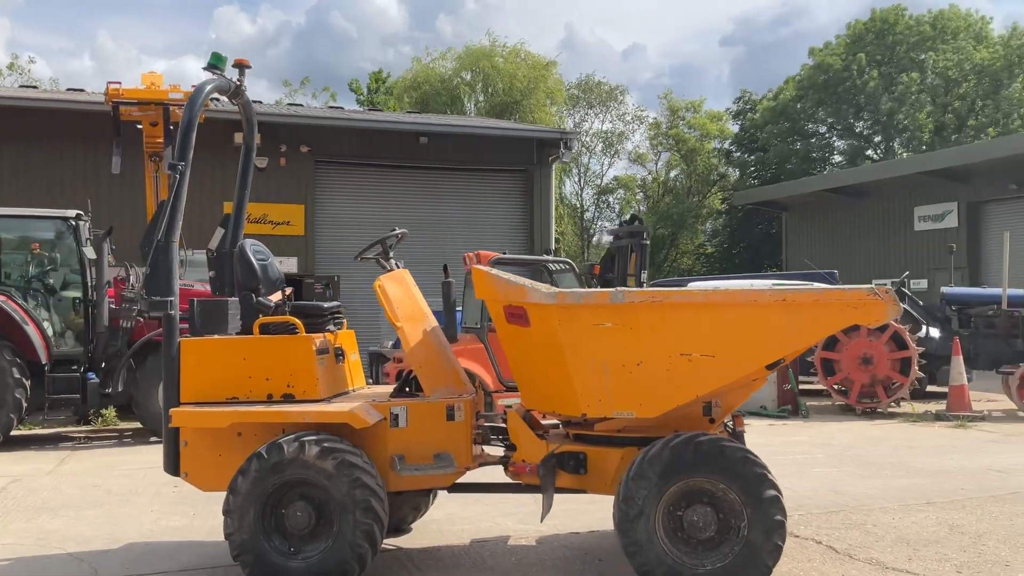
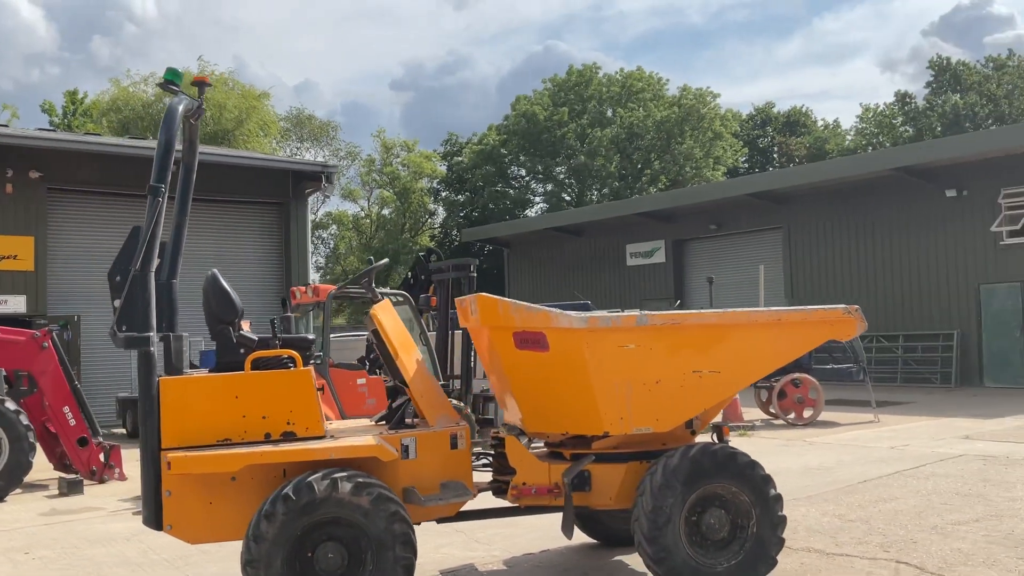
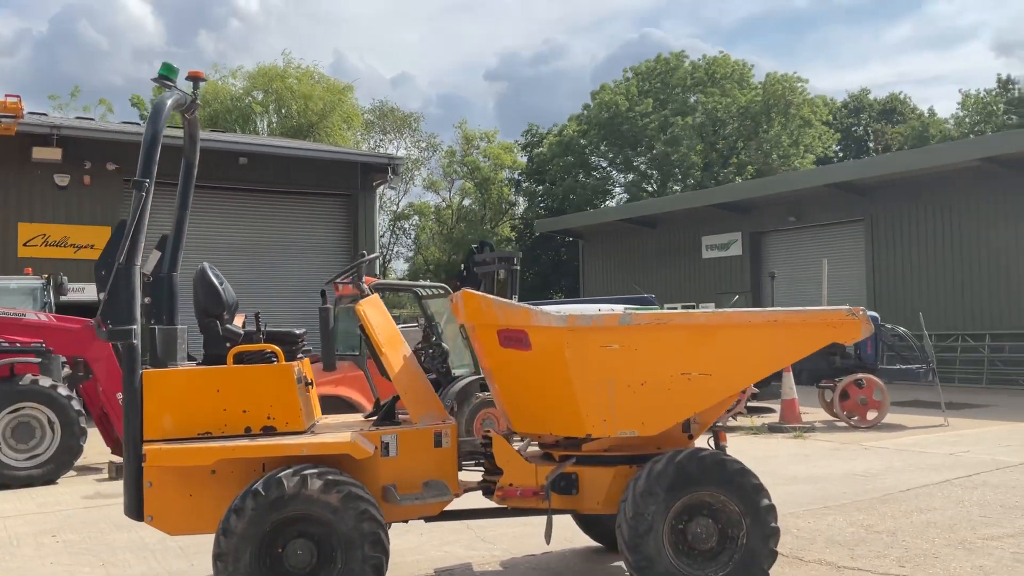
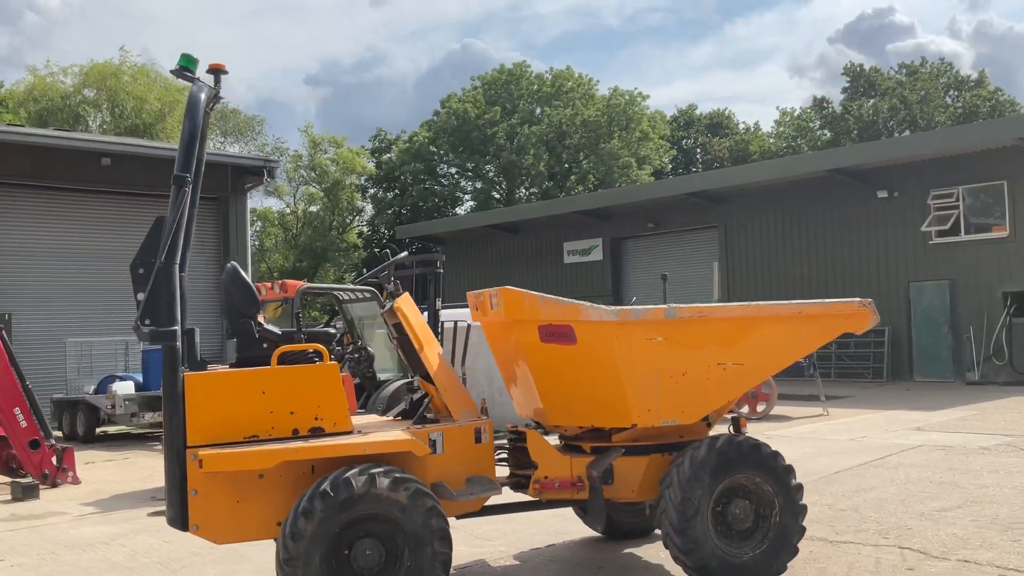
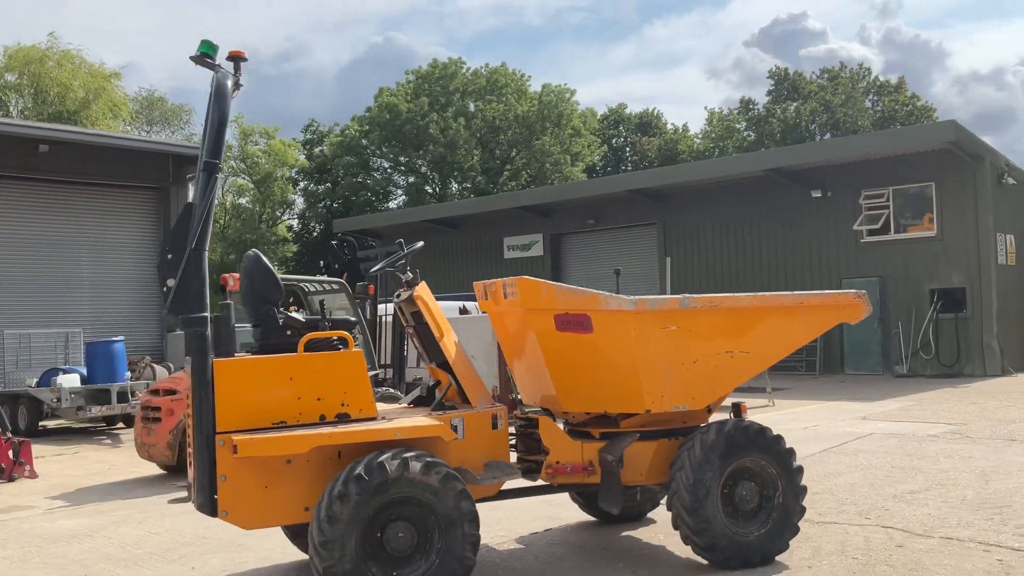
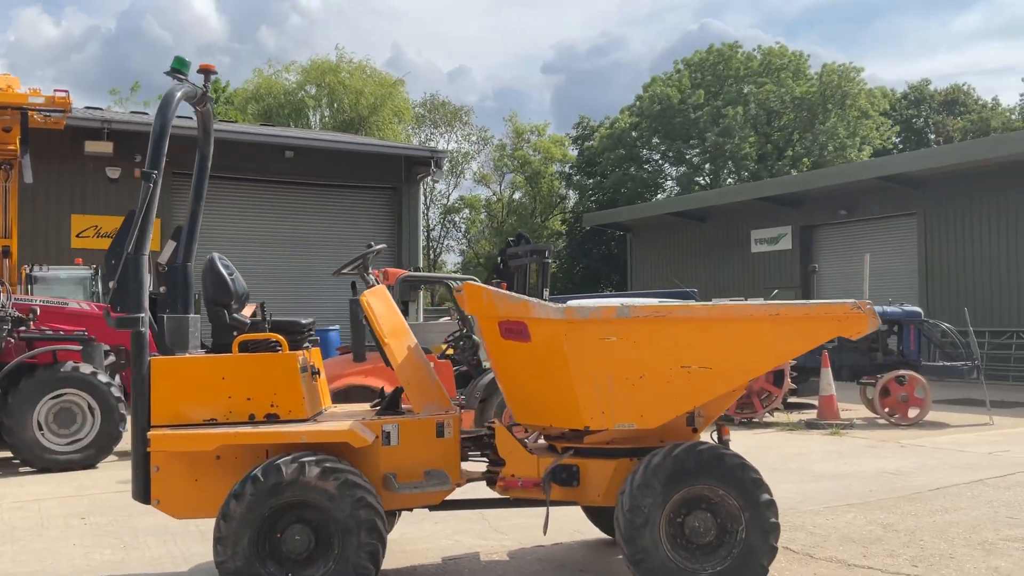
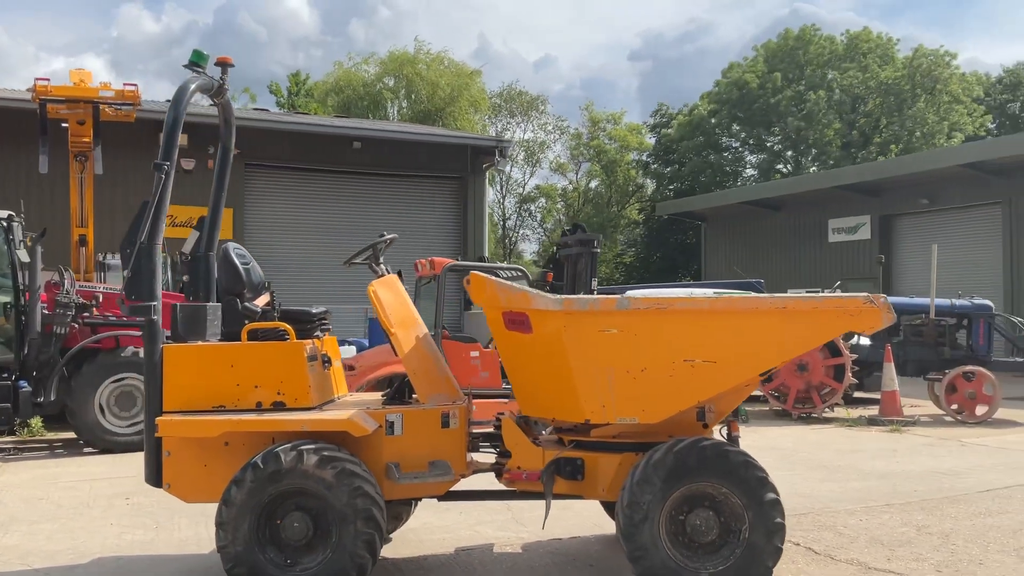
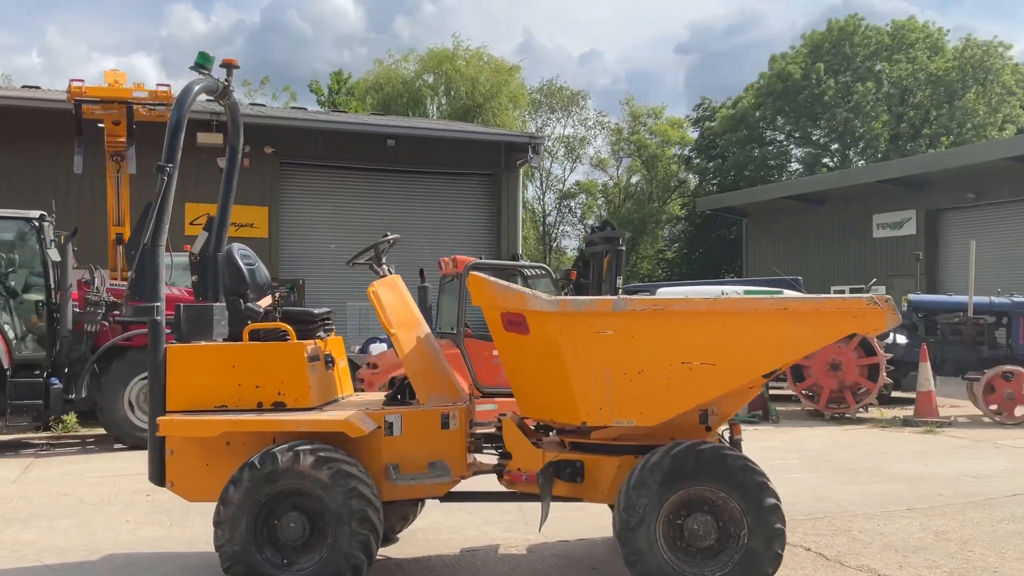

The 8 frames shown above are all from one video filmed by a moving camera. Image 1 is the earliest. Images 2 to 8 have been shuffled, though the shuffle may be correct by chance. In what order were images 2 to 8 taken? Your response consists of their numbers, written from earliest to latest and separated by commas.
8, 7, 6, 3, 2, 4, 5
